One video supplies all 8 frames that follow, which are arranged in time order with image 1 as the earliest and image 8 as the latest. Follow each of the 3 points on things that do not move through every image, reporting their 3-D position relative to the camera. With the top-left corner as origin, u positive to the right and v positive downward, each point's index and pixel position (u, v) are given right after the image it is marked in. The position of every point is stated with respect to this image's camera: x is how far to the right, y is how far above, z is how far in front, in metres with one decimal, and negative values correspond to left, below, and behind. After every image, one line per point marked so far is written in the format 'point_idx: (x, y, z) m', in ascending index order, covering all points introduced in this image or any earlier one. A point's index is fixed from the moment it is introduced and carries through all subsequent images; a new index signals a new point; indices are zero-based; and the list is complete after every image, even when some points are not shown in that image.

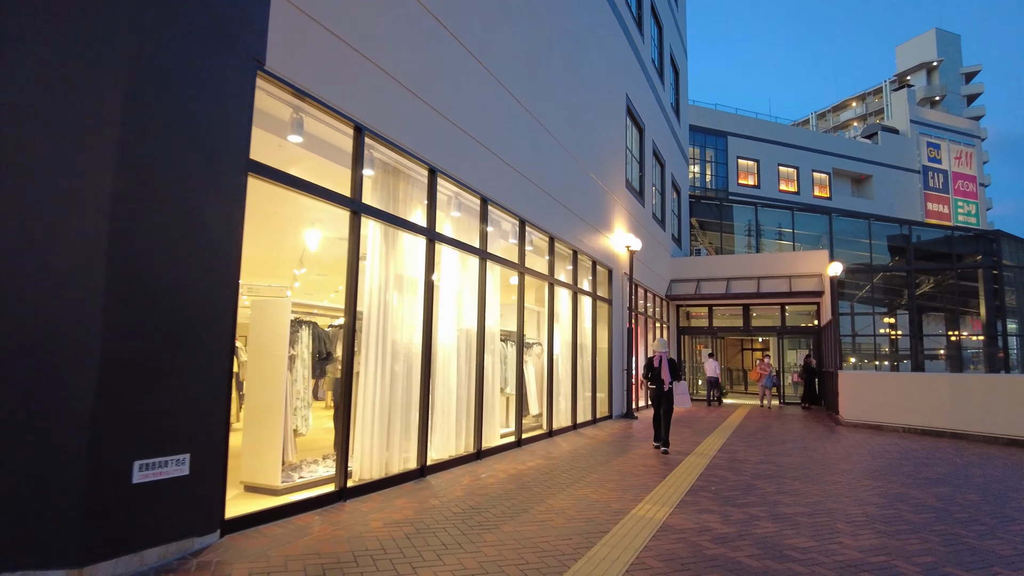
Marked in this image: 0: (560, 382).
0: (+0.9, -1.7, +11.8) m
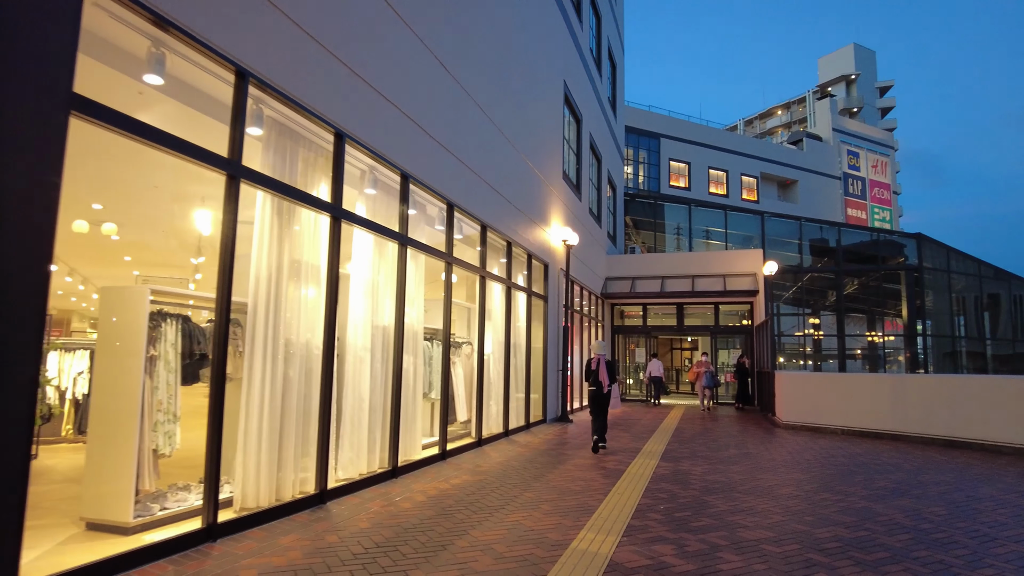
0: (-0.4, -1.6, +10.8) m
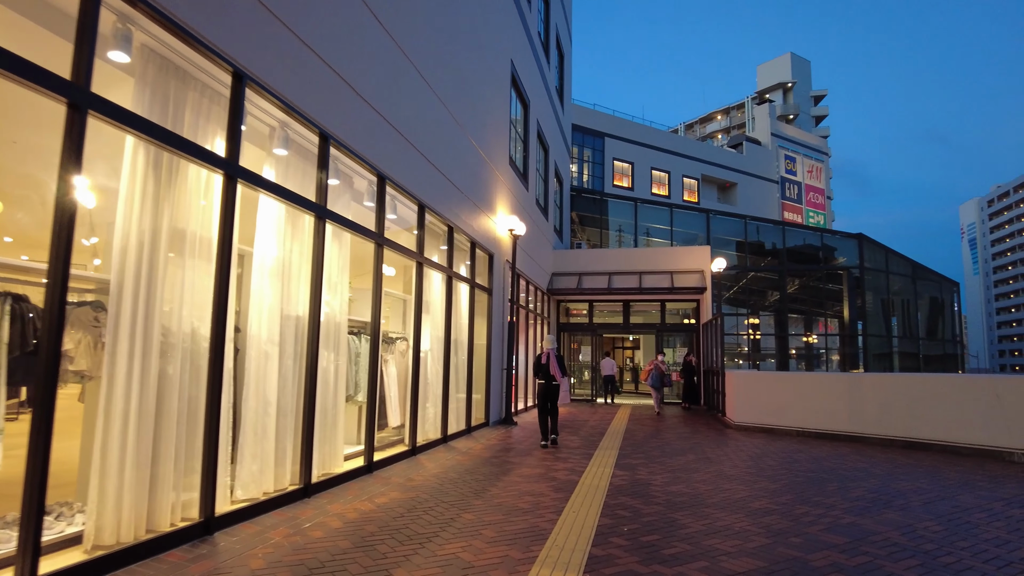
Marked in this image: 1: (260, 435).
0: (-1.3, -1.5, +9.7) m
1: (-2.2, -1.3, +5.8) m
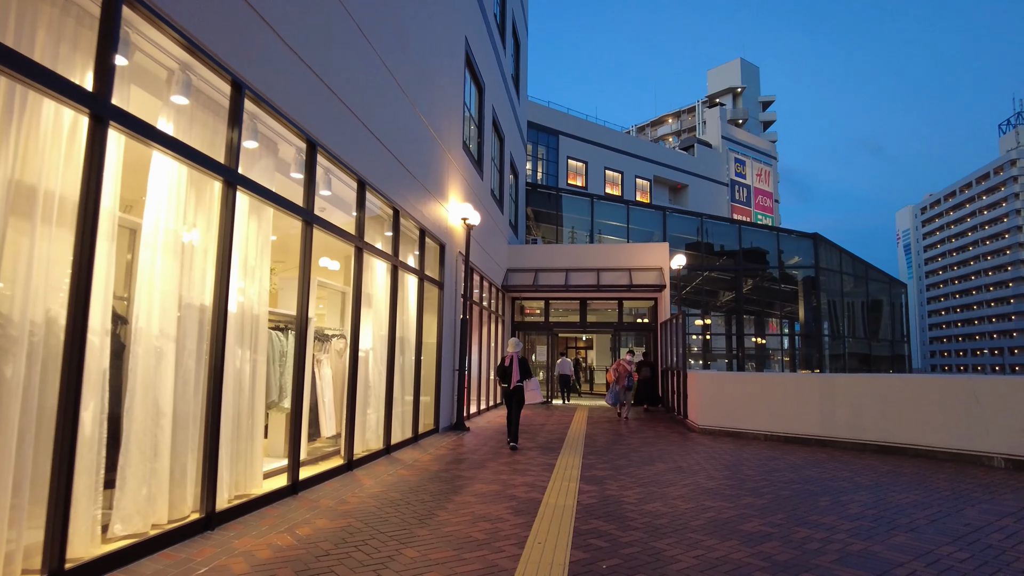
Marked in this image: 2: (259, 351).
0: (-1.9, -1.4, +8.6) m
1: (-2.6, -1.2, +4.6) m
2: (-2.3, -0.6, +6.0) m
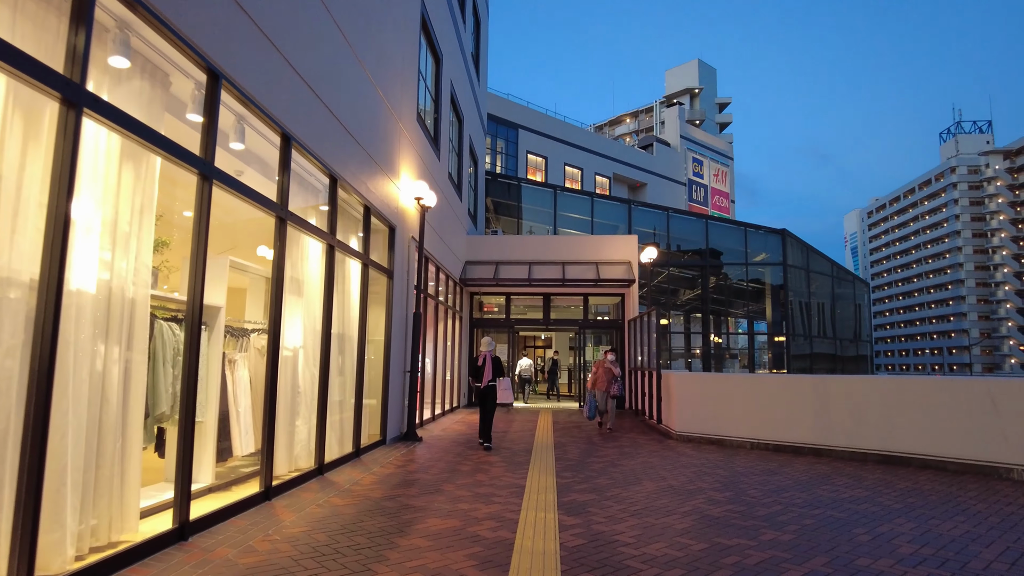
0: (-2.3, -1.2, +7.1) m
1: (-2.7, -1.0, +3.0) m
2: (-2.5, -0.4, +4.4) m
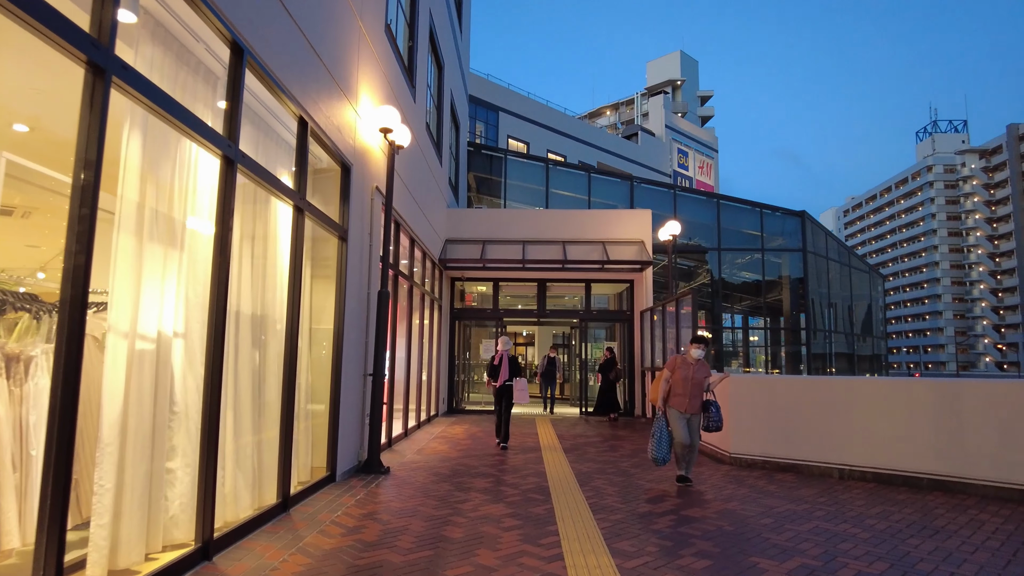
0: (-2.2, -0.8, +4.0) m
1: (-2.4, -0.6, -0.1) m
2: (-2.2, -0.1, +1.4) m
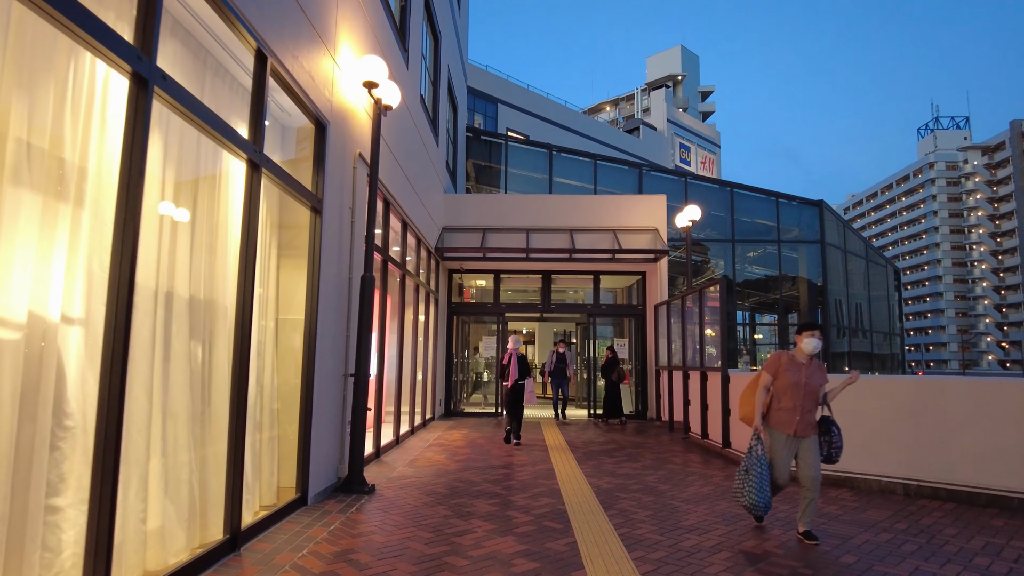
0: (-2.1, -0.7, +2.8) m
1: (-2.3, -0.5, -1.2) m
2: (-2.1, +0.1, +0.2) m
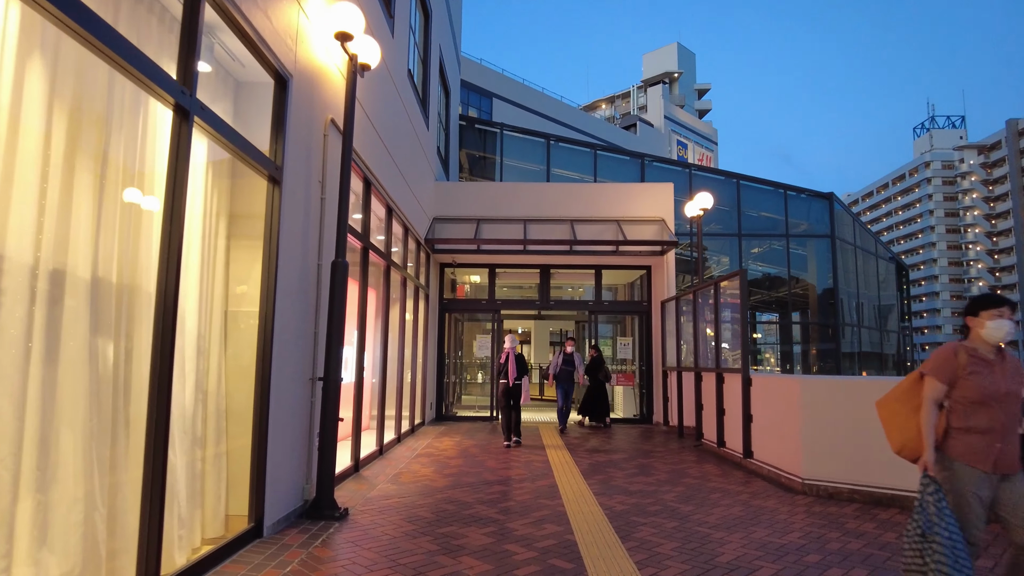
0: (-2.0, -0.6, +1.9) m
1: (-2.2, -0.4, -2.2) m
2: (-2.1, +0.2, -0.8) m
